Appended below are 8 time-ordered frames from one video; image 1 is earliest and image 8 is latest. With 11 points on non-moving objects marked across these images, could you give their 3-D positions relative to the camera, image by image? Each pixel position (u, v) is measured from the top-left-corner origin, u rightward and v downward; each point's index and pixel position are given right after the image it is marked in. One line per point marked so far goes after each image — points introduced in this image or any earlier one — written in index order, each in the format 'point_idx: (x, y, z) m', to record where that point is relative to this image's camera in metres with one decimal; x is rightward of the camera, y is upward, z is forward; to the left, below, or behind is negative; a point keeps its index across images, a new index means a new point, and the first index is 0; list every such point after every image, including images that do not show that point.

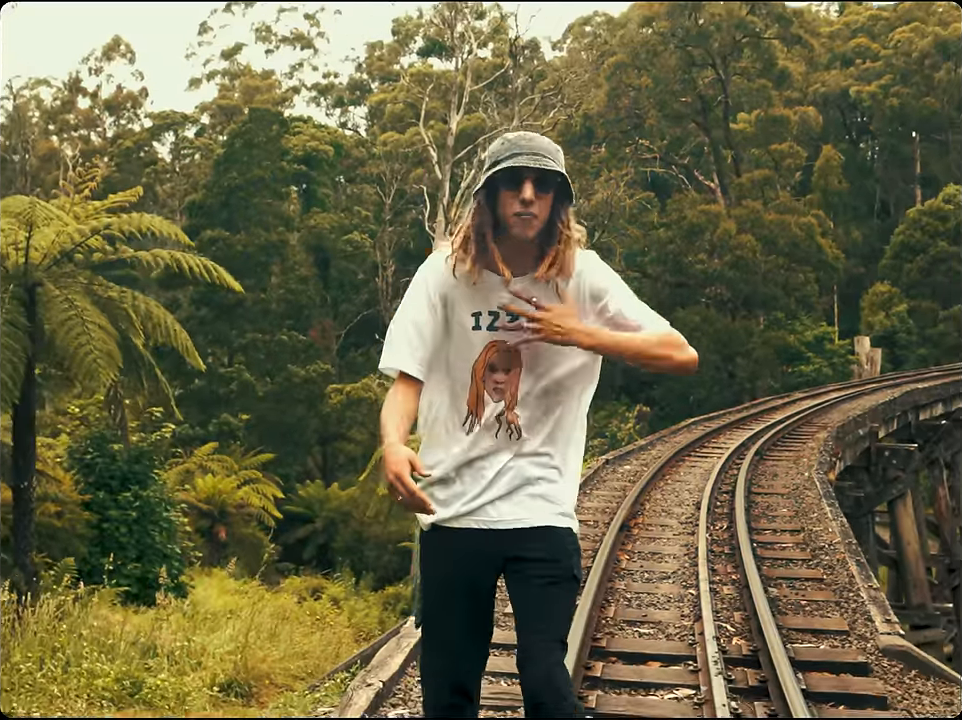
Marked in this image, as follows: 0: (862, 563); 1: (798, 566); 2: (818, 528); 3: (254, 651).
0: (+1.9, -1.0, +5.5) m
1: (+1.6, -1.0, +5.7) m
2: (+1.9, -0.9, +6.4) m
3: (-1.1, -1.4, +5.5) m
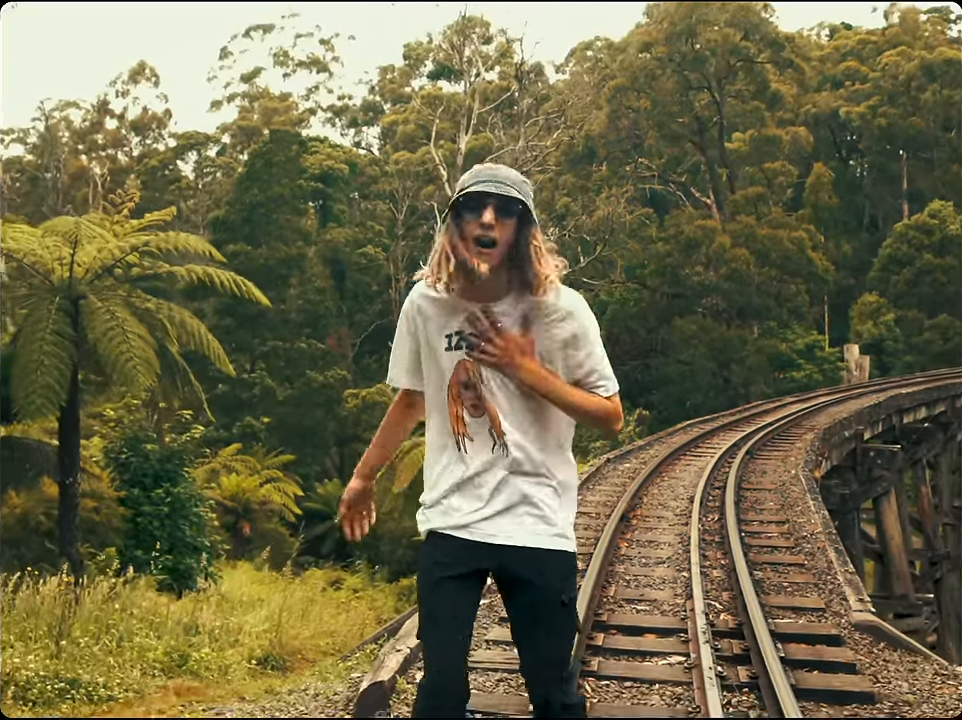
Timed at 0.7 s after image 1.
0: (+1.9, -1.0, +6.0) m
1: (+1.7, -1.0, +6.2) m
2: (+2.0, -1.0, +6.9) m
3: (-1.0, -1.4, +6.0) m
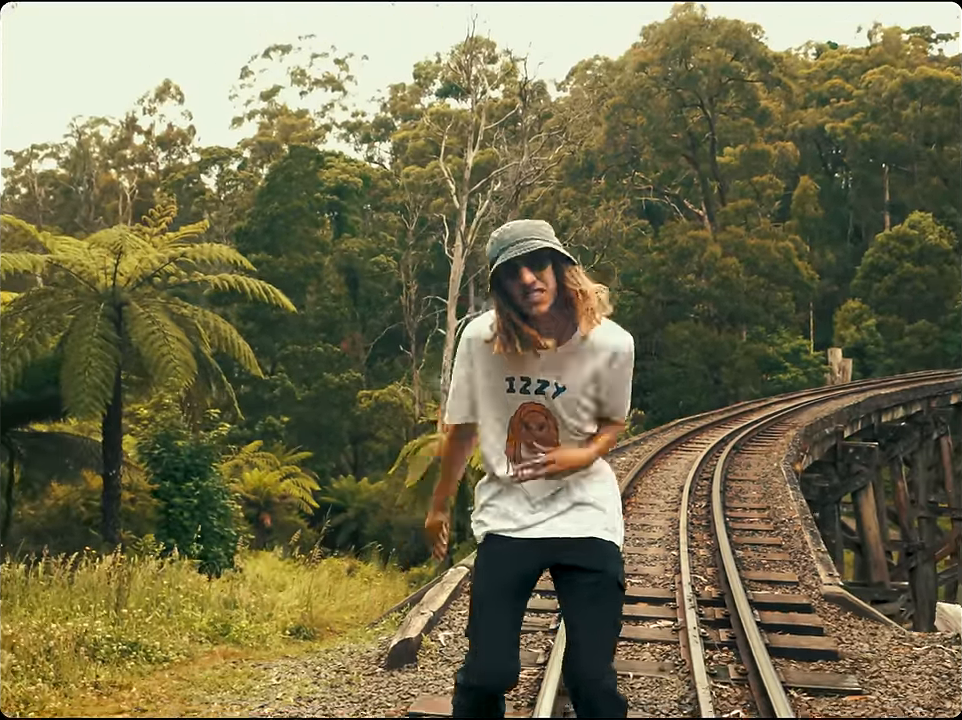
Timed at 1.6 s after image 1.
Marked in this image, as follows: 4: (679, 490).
0: (+2.0, -1.0, +6.6) m
1: (+1.7, -1.1, +6.8) m
2: (+2.0, -1.0, +7.5) m
3: (-1.0, -1.4, +6.6) m
4: (+1.5, -0.9, +8.4) m
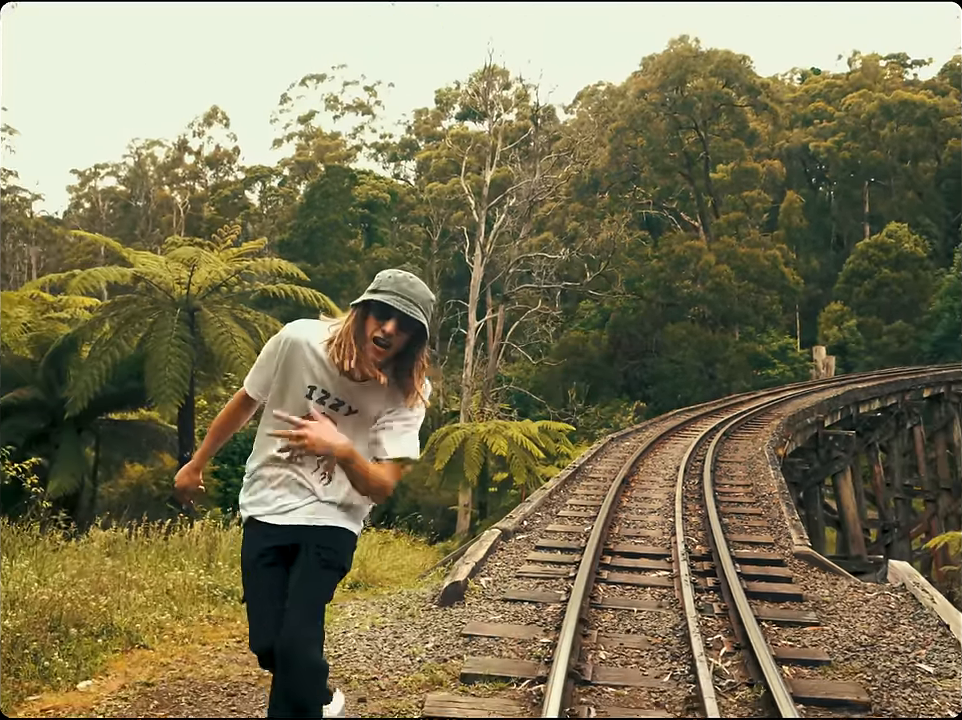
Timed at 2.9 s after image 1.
0: (+2.2, -1.0, +7.8) m
1: (+1.9, -1.0, +8.0) m
2: (+2.2, -1.0, +8.7) m
3: (-0.8, -1.4, +7.8) m
4: (+1.7, -0.9, +9.6) m
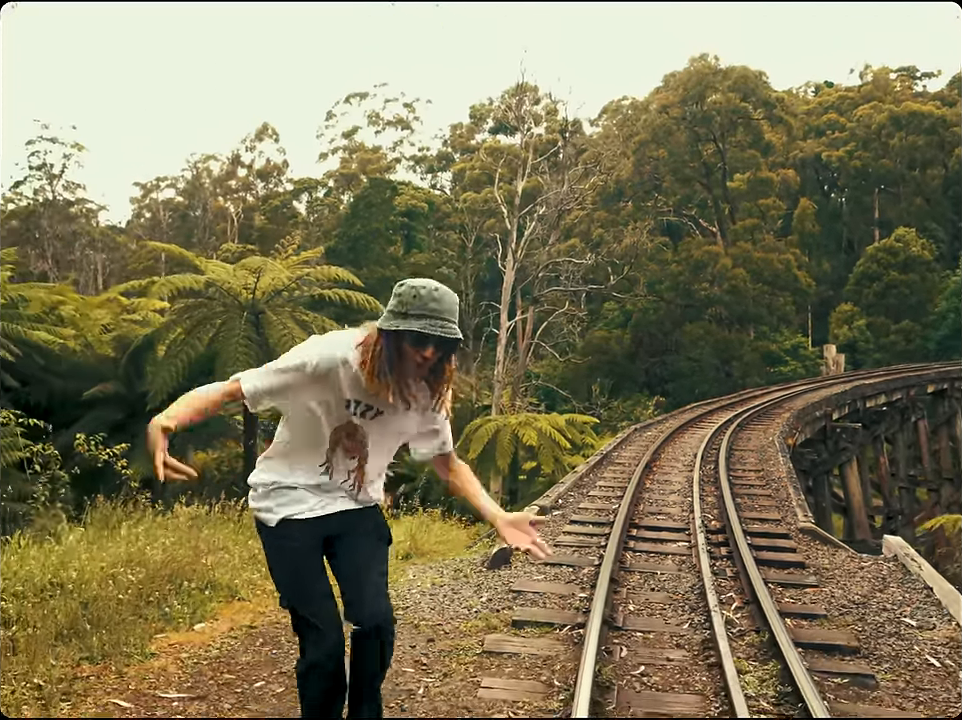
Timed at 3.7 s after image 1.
0: (+2.5, -1.0, +8.7) m
1: (+2.2, -1.0, +8.9) m
2: (+2.5, -0.9, +9.6) m
3: (-0.5, -1.4, +8.7) m
4: (+2.0, -0.9, +10.5) m
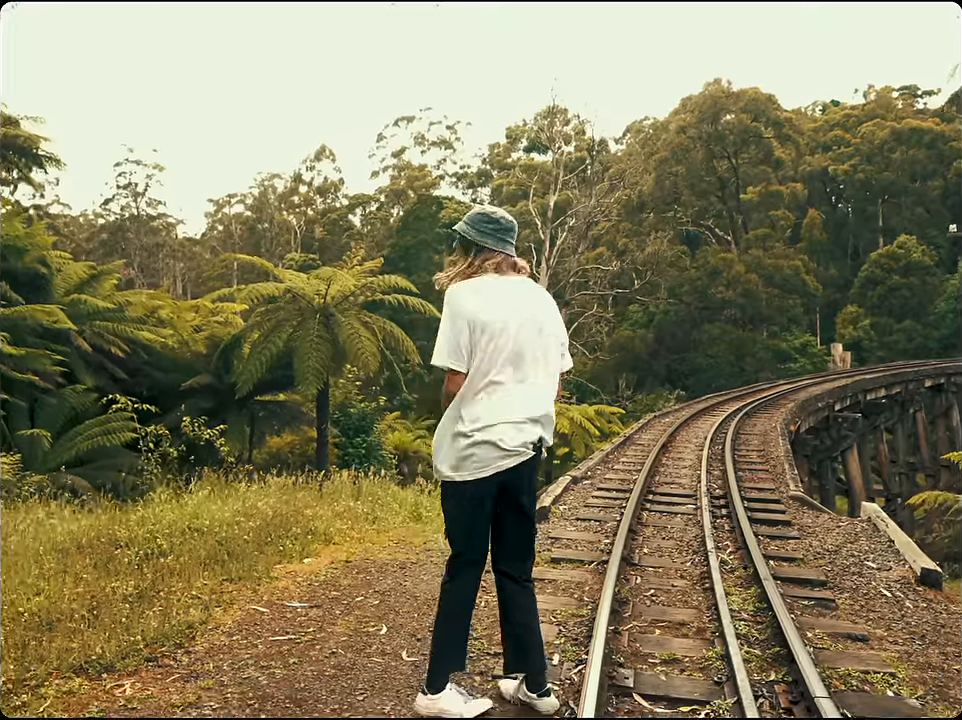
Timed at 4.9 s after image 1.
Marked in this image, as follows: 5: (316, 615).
0: (+2.9, -1.0, +10.1) m
1: (+2.6, -1.0, +10.3) m
2: (+2.9, -0.9, +11.0) m
3: (-0.1, -1.4, +10.2) m
4: (+2.4, -0.9, +11.9) m
5: (-0.9, -1.4, +6.0) m
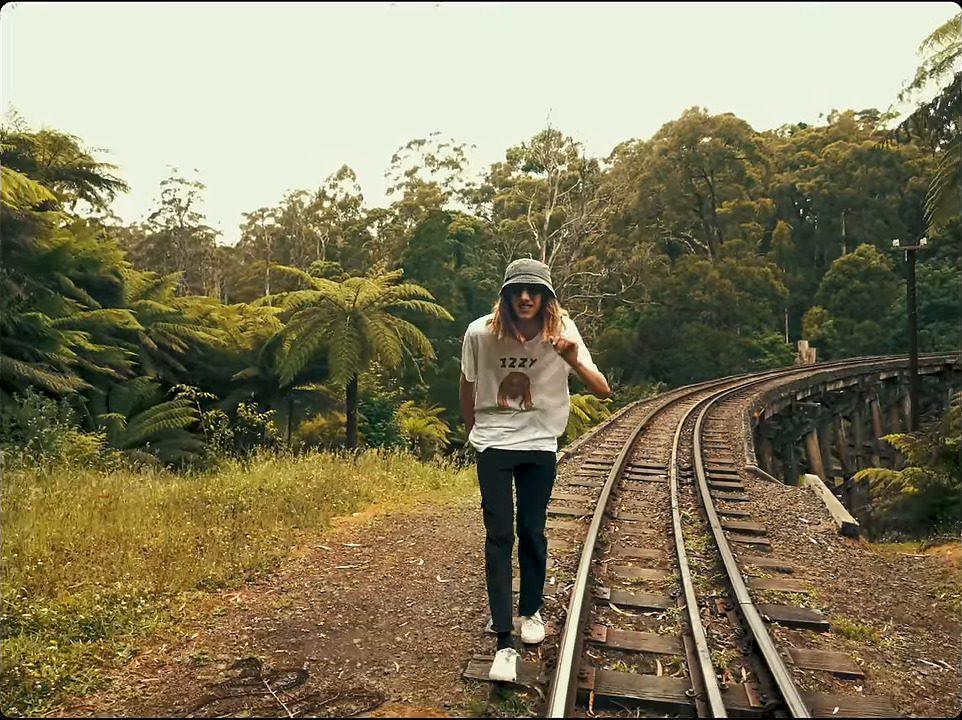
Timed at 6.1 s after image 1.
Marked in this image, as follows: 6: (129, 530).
0: (+2.9, -0.9, +11.9) m
1: (+2.6, -0.9, +12.1) m
2: (+3.0, -0.8, +12.8) m
3: (-0.1, -1.3, +12.1) m
4: (+2.5, -0.8, +13.7) m
5: (-0.8, -1.4, +7.8) m
6: (-2.5, -1.2, +7.8) m
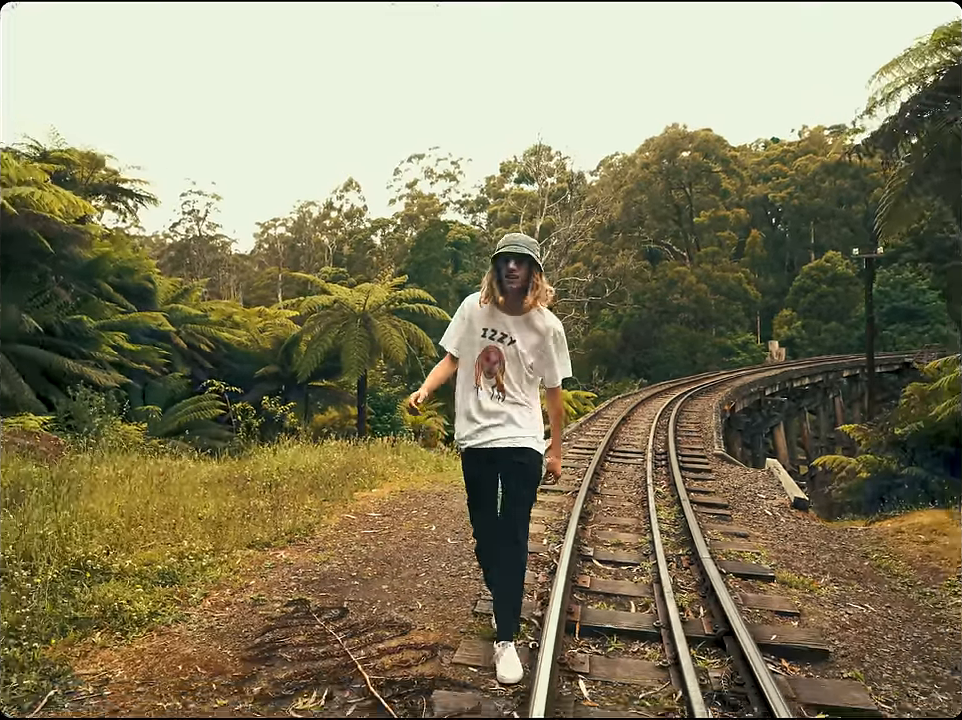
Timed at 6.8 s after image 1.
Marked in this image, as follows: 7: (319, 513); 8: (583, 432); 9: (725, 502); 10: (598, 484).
0: (+2.9, -0.9, +13.4) m
1: (+2.6, -0.9, +13.5) m
2: (+2.9, -0.8, +14.2) m
3: (-0.1, -1.3, +13.4) m
4: (+2.4, -0.8, +15.1) m
5: (-0.8, -1.3, +9.2) m
6: (-2.4, -1.2, +9.1) m
7: (-1.3, -1.3, +9.1) m
8: (+1.2, -0.9, +13.4) m
9: (+2.3, -1.3, +10.3) m
10: (+1.1, -1.2, +10.7) m
